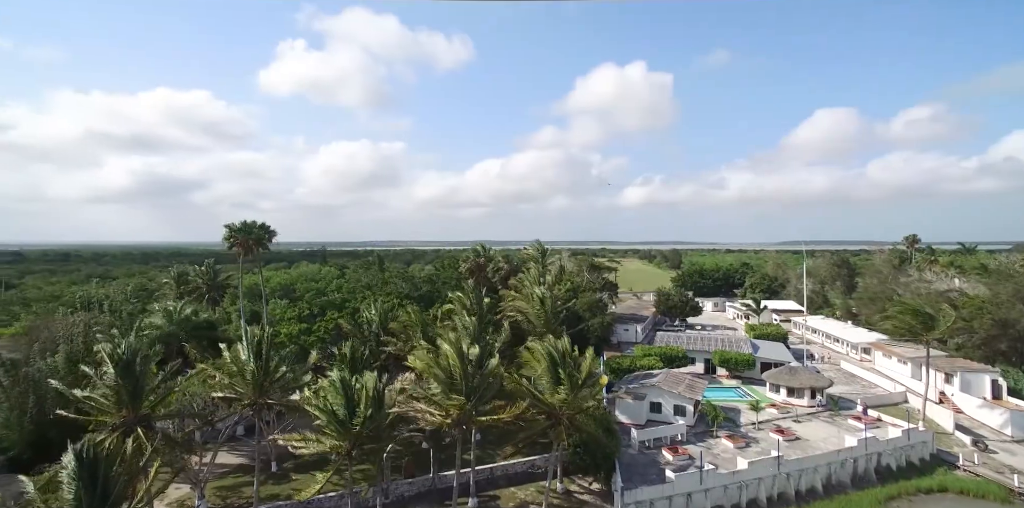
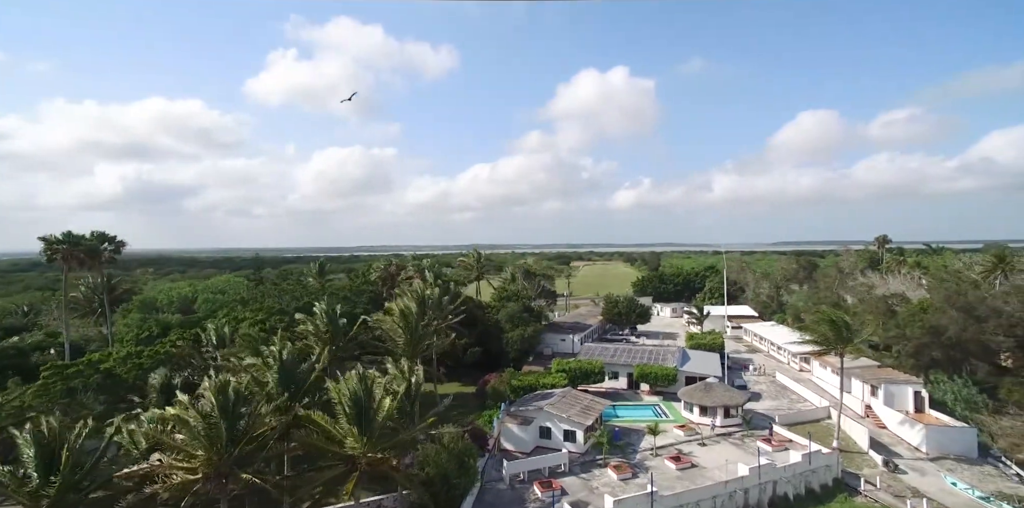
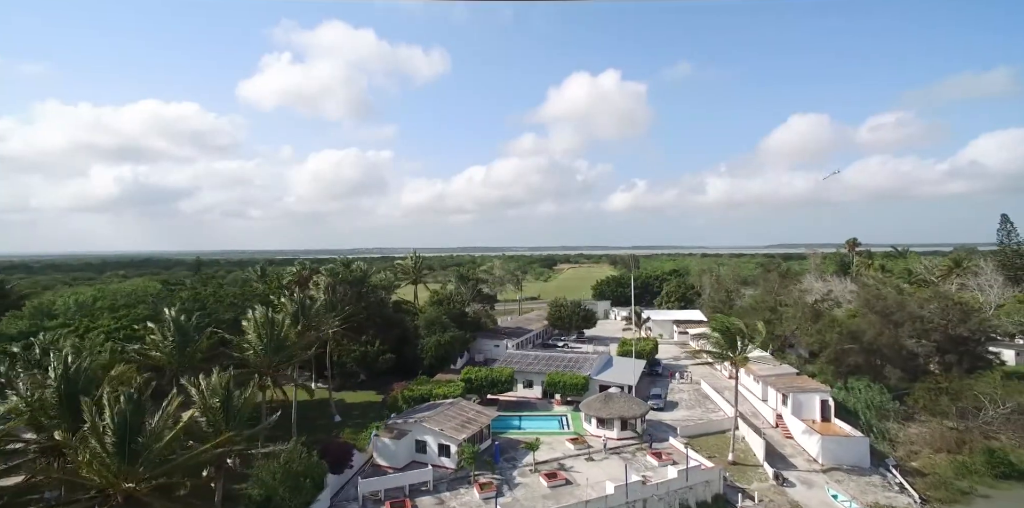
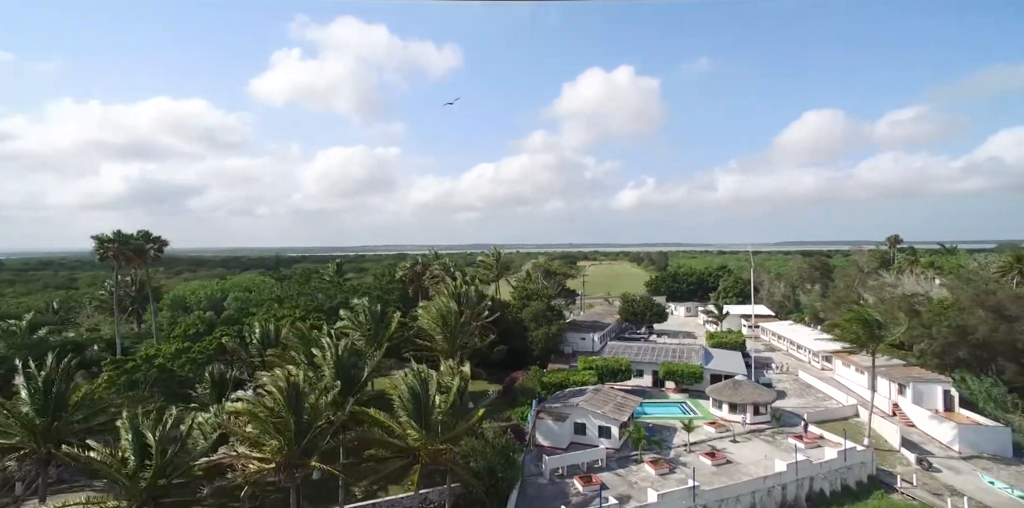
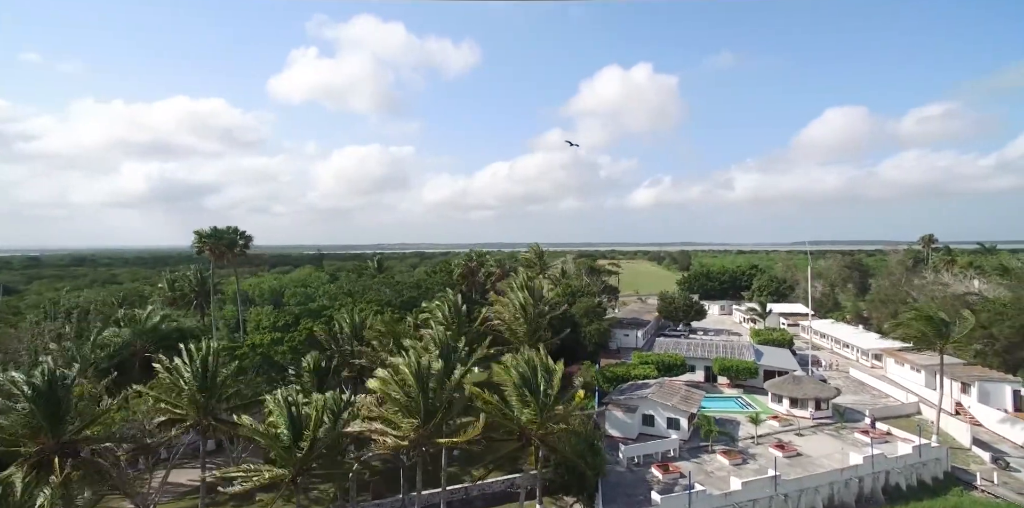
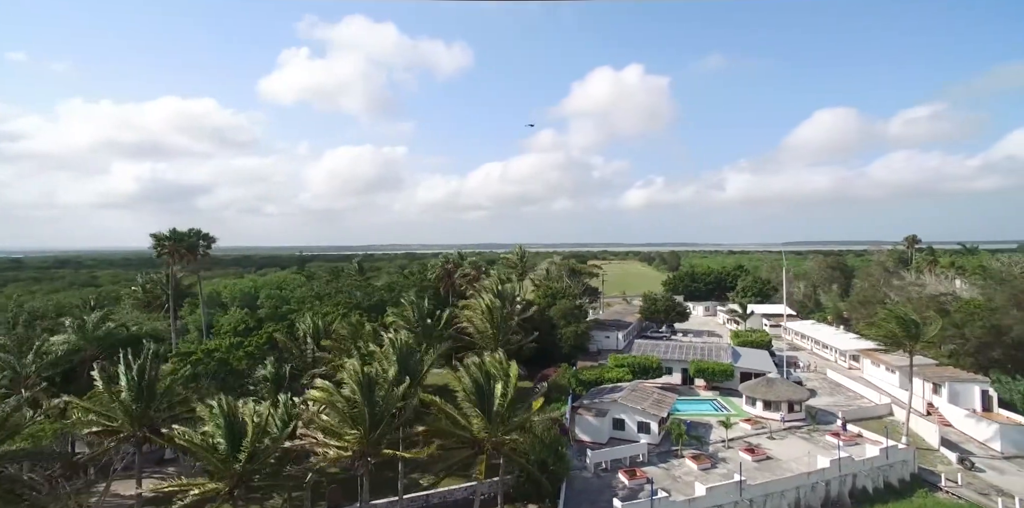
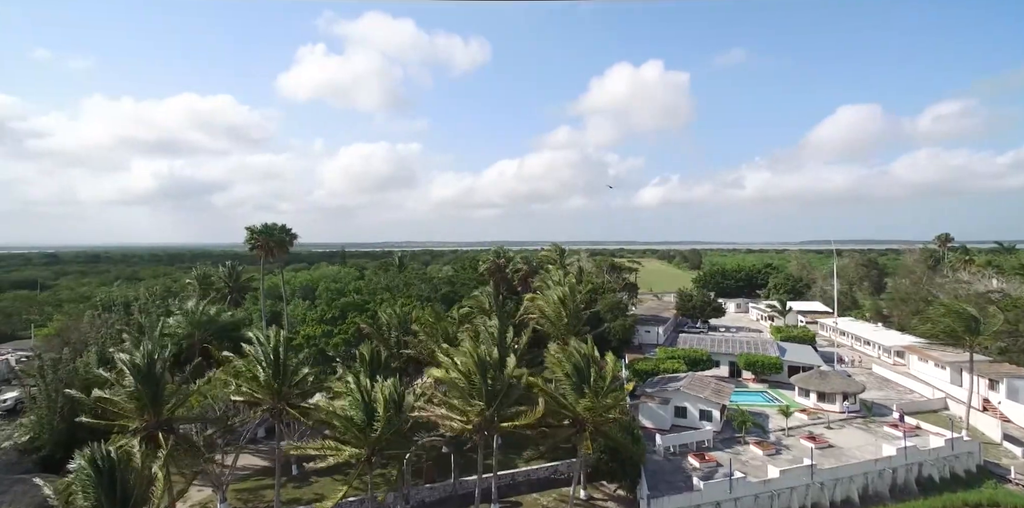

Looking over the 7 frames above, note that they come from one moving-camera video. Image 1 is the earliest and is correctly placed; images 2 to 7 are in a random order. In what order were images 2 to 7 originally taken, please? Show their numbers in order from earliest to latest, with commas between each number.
7, 5, 6, 4, 2, 3
